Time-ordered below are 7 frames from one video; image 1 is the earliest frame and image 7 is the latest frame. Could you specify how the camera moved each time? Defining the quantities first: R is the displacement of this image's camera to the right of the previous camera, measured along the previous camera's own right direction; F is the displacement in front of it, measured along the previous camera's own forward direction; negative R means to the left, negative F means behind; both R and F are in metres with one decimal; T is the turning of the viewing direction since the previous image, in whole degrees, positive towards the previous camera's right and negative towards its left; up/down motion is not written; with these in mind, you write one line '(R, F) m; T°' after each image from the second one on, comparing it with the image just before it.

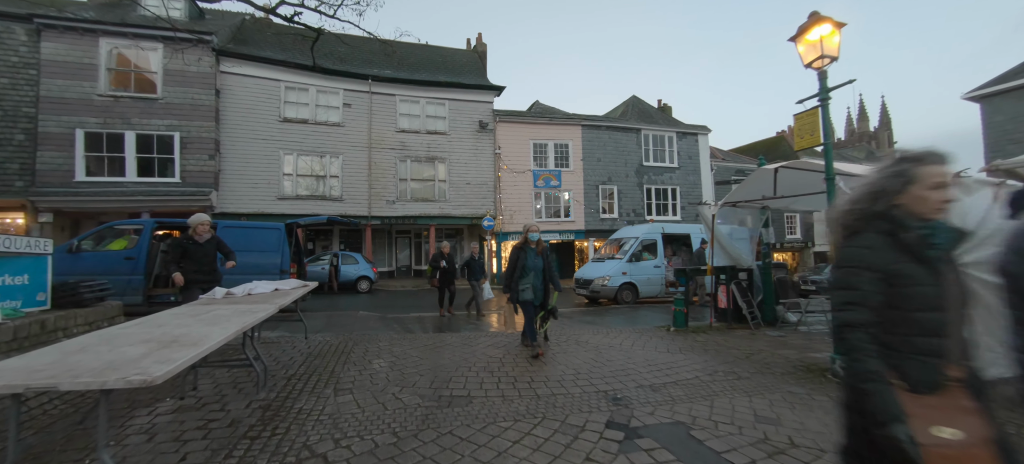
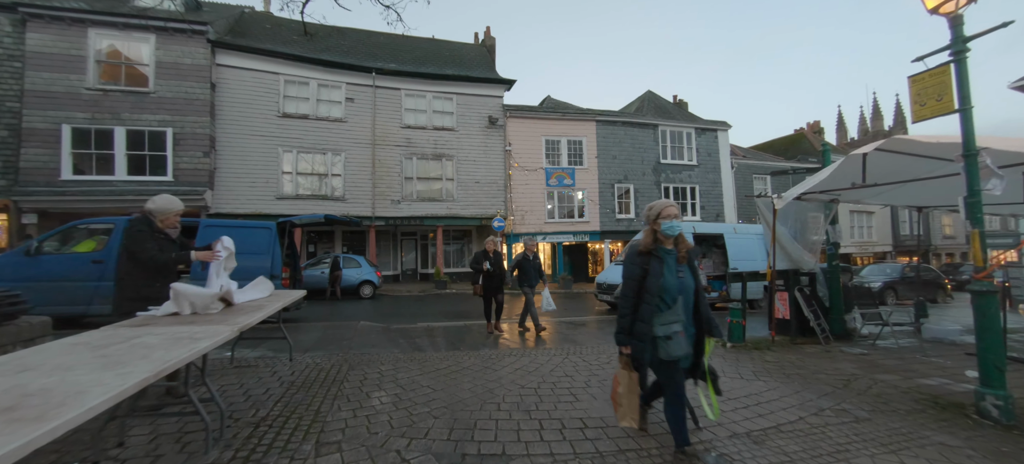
(-0.3, +1.0) m; -1°
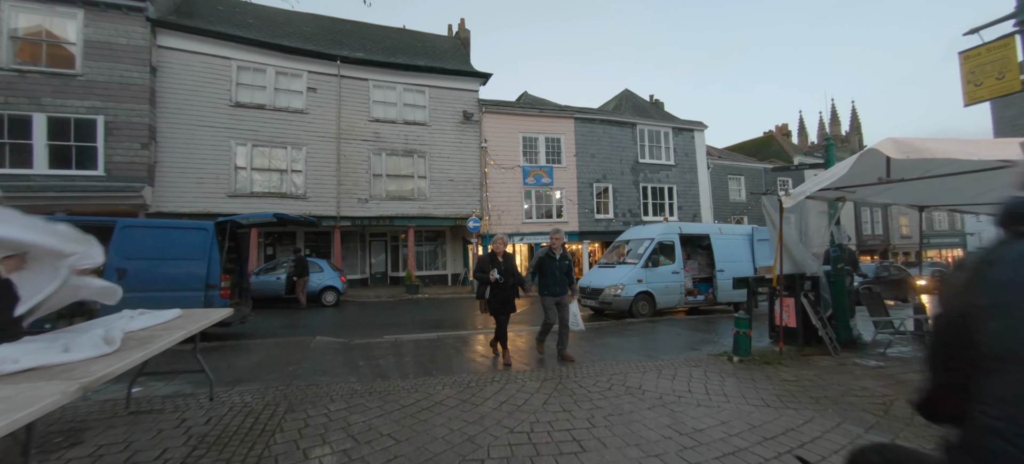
(-0.1, +0.8) m; +4°
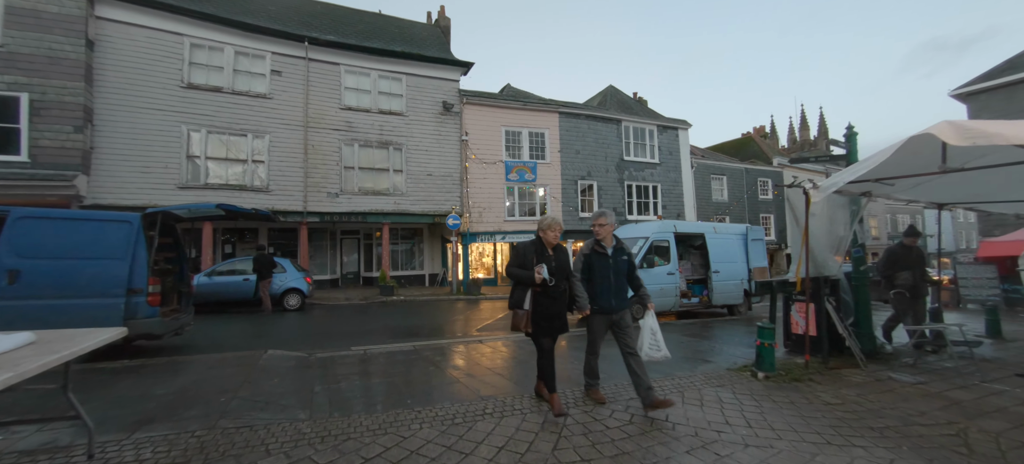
(-0.2, +0.8) m; +3°
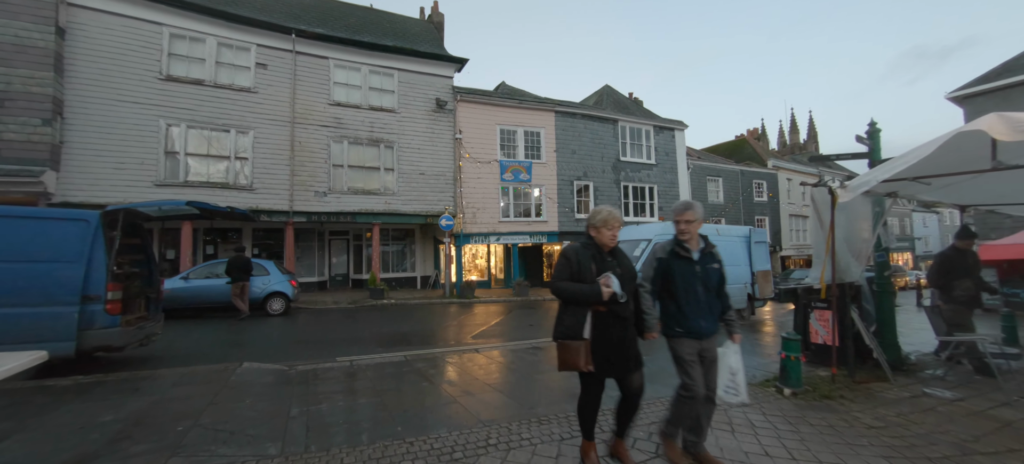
(-0.1, +0.4) m; +1°
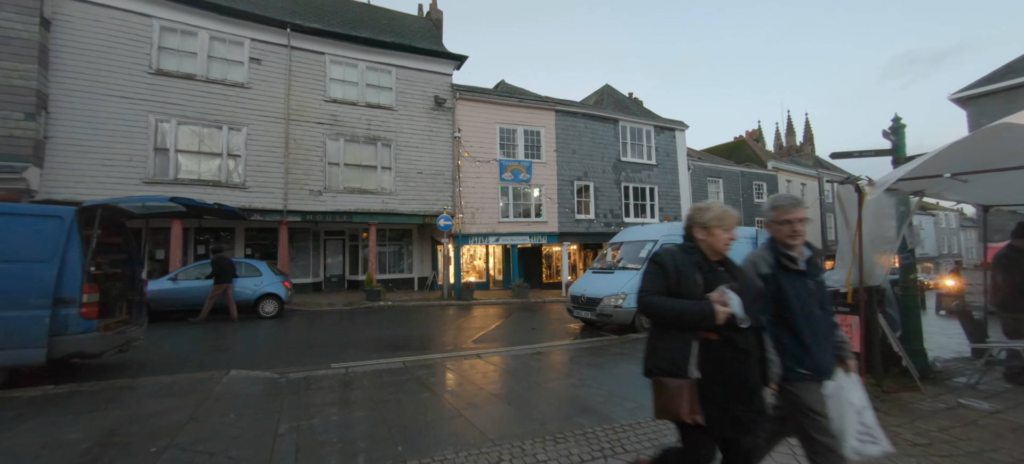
(-0.1, +0.3) m; +1°
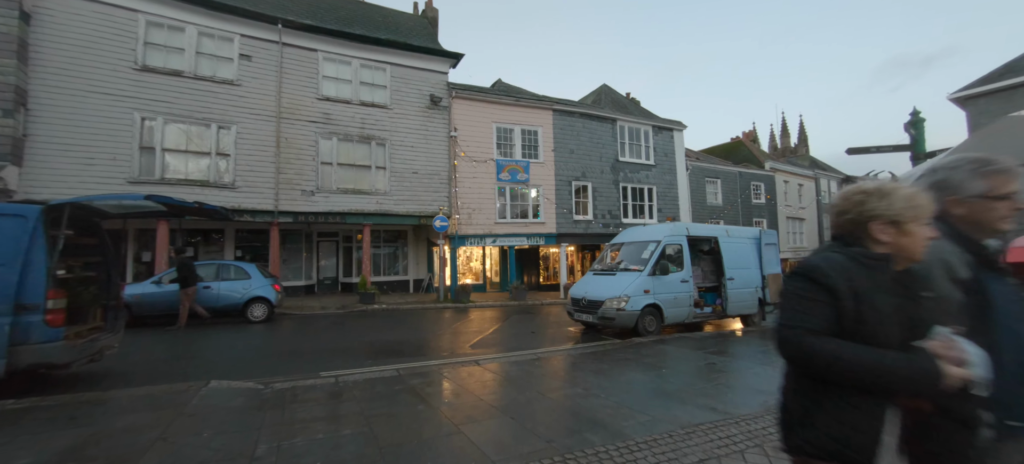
(-0.1, +0.3) m; +1°
